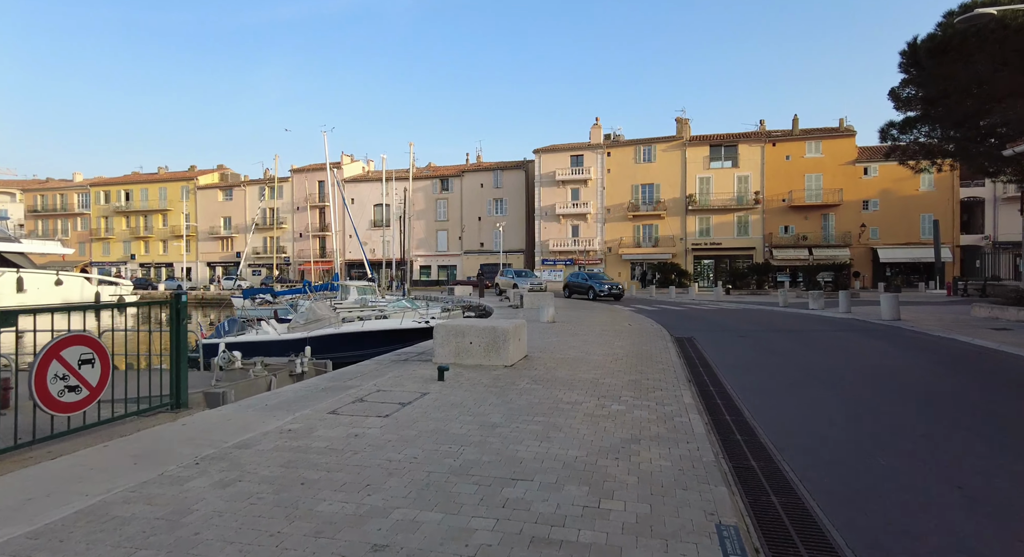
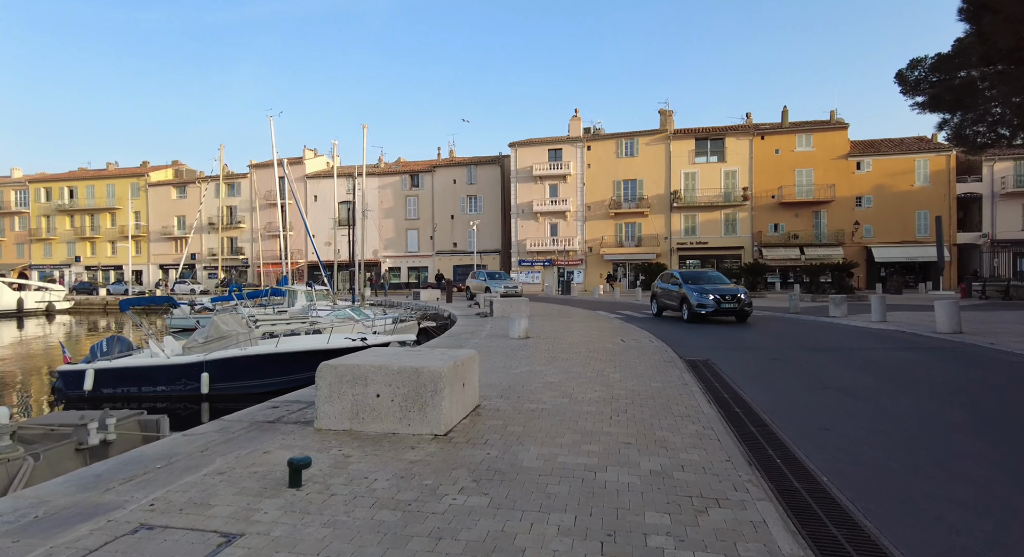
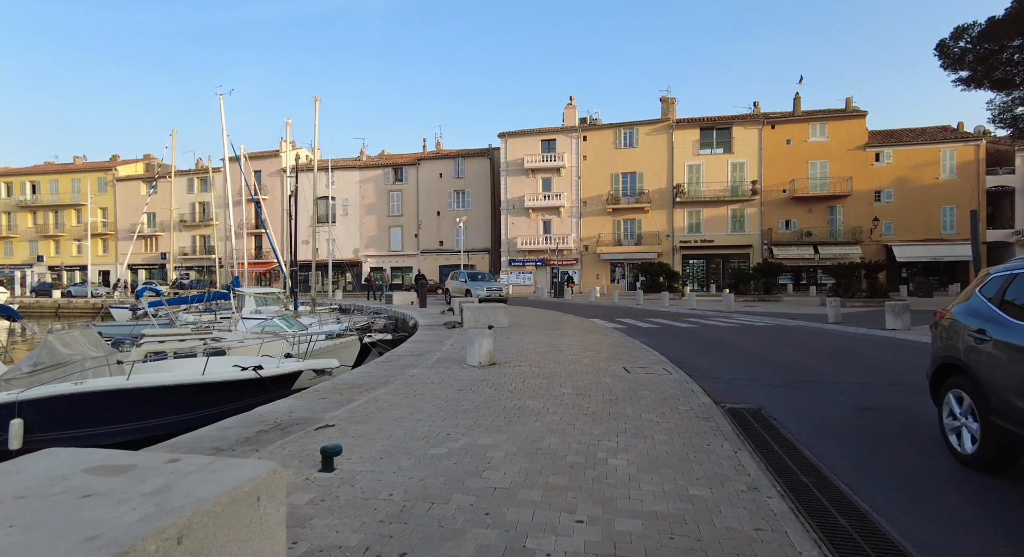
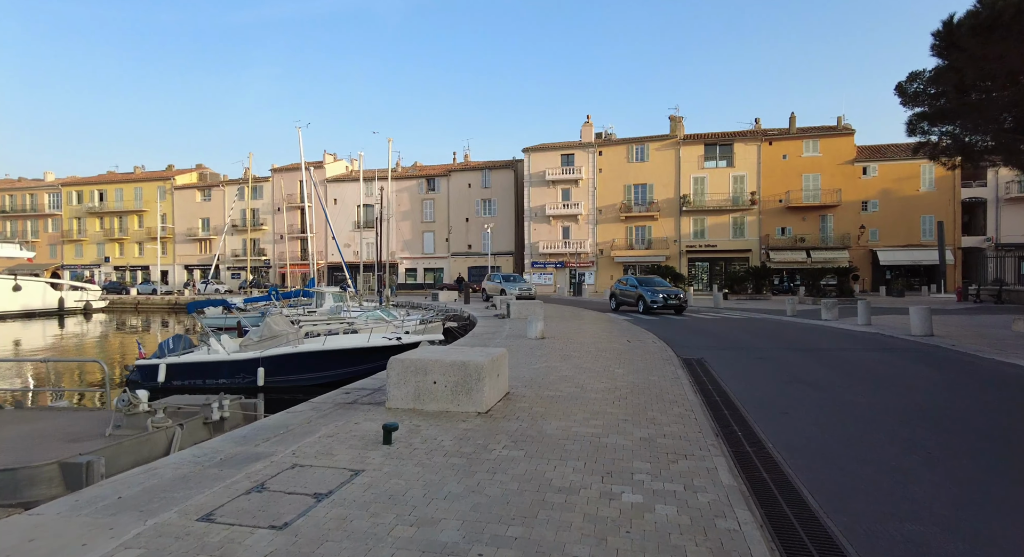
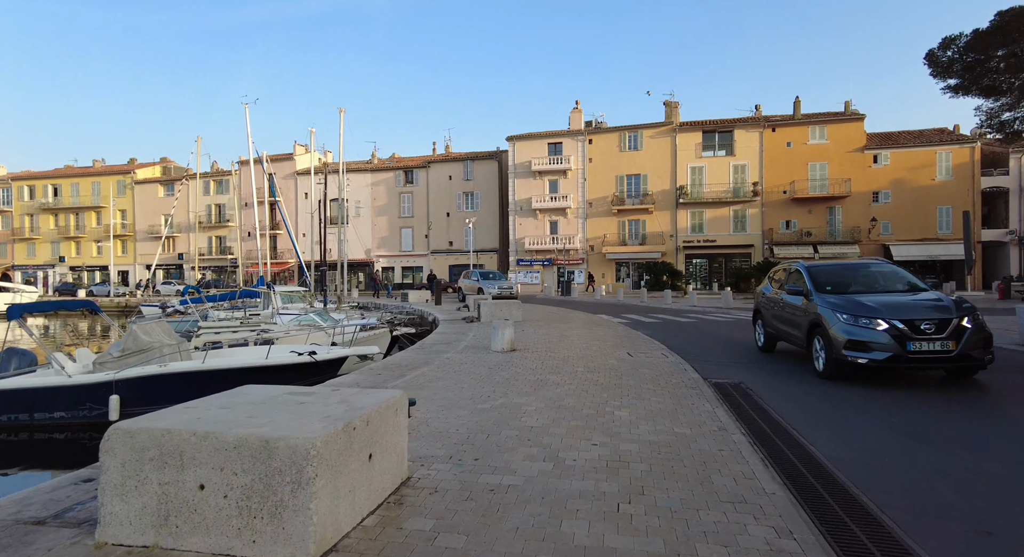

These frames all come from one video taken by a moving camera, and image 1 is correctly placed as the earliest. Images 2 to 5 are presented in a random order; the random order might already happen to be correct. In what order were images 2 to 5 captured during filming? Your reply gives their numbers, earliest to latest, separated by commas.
4, 2, 5, 3
